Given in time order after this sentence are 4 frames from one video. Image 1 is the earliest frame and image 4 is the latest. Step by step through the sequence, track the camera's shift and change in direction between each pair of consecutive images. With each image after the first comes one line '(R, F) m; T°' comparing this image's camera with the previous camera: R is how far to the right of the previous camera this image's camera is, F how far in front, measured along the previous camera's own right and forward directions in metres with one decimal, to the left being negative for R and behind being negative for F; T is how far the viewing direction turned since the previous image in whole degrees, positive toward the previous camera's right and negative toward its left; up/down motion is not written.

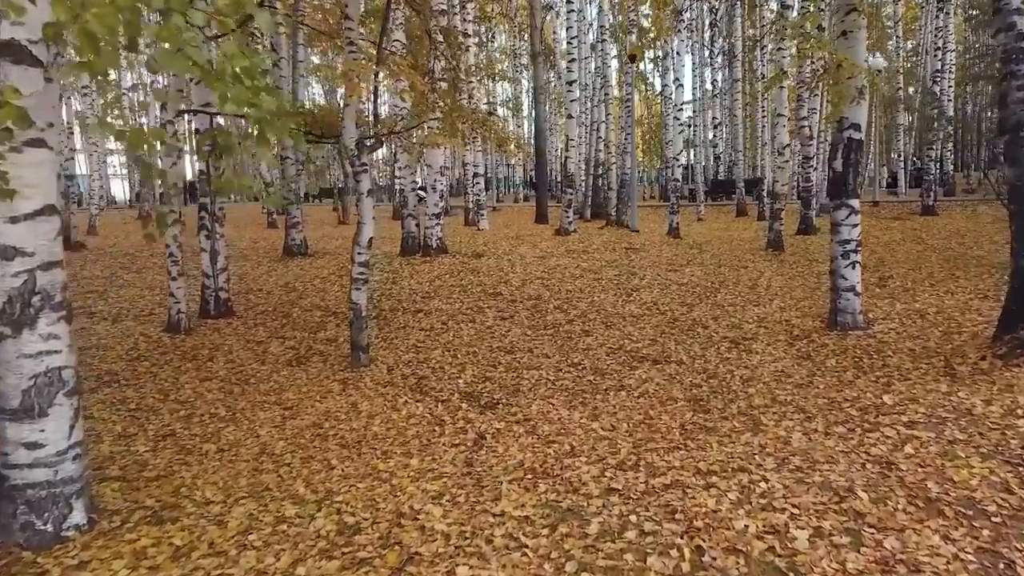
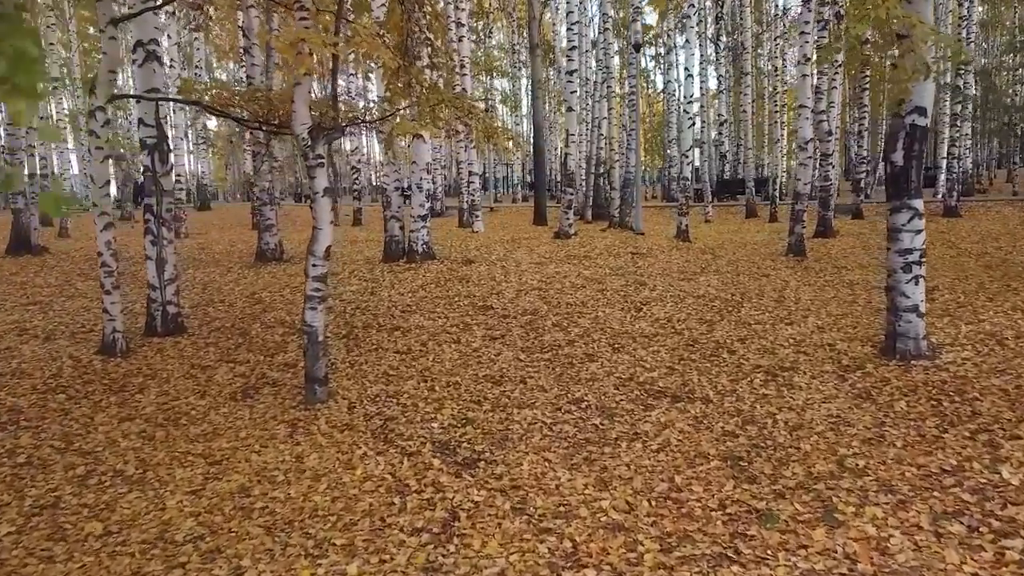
(+0.1, +1.3) m; 0°
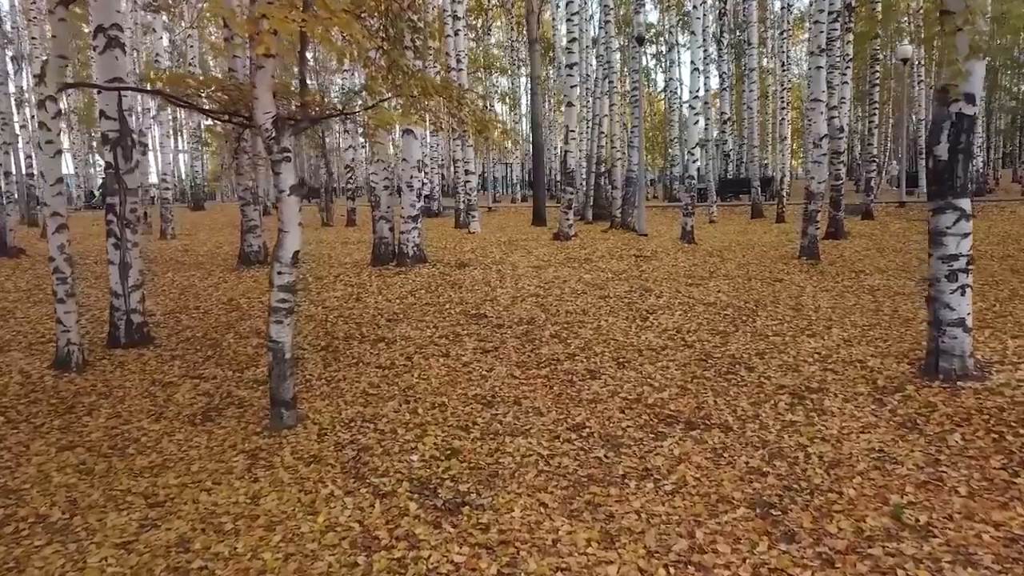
(+0.1, +0.7) m; 0°
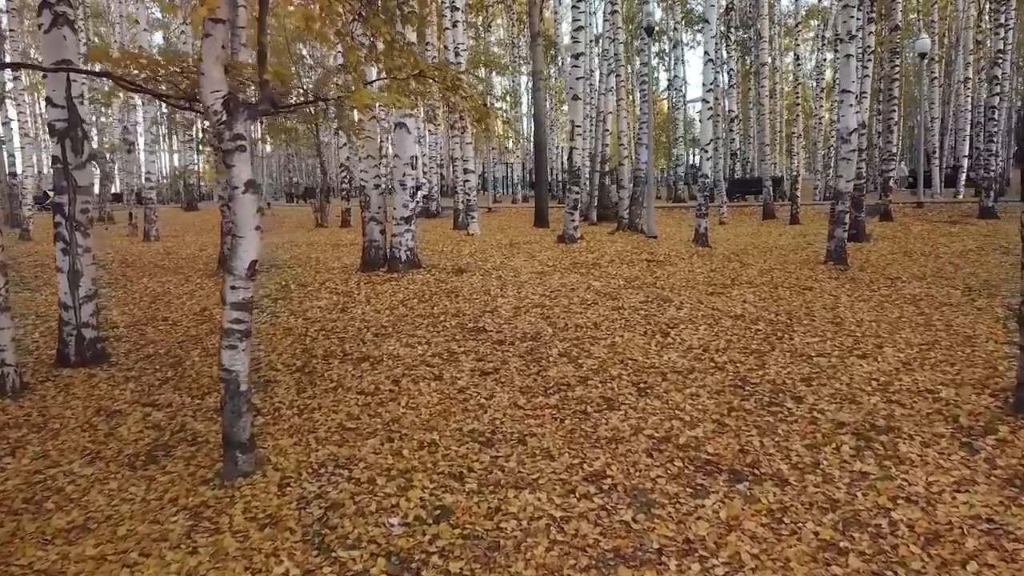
(0.0, +0.9) m; 0°
